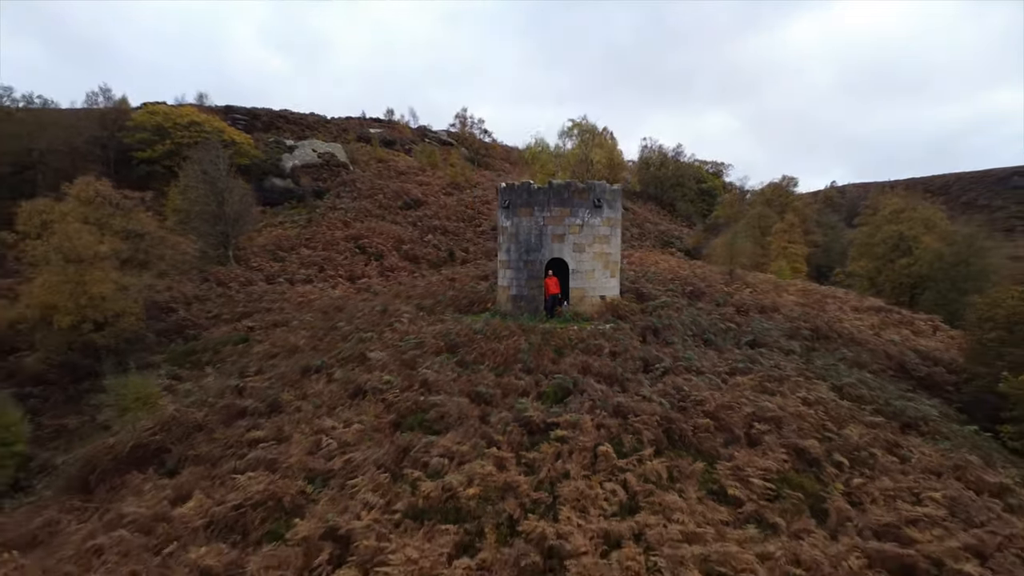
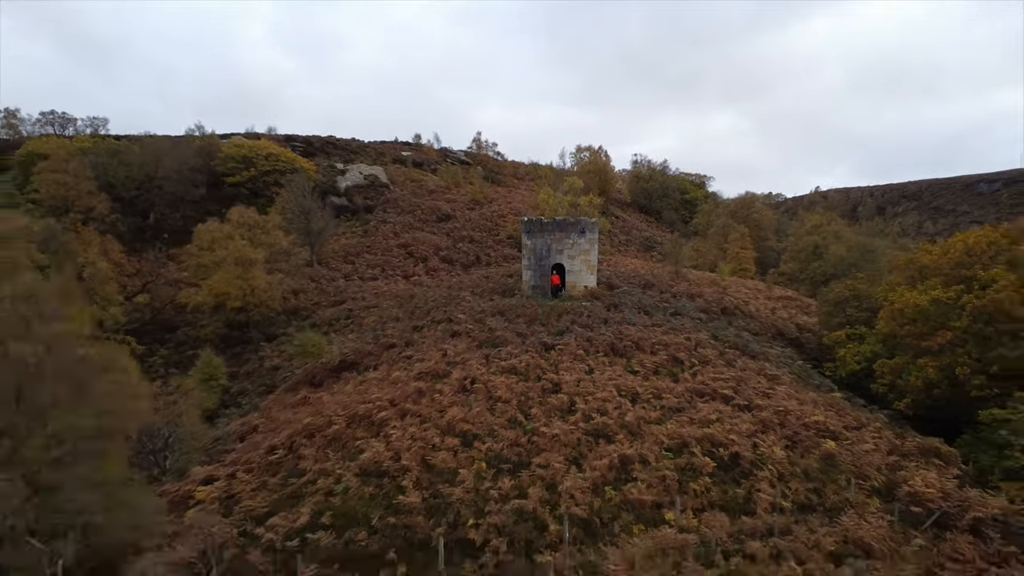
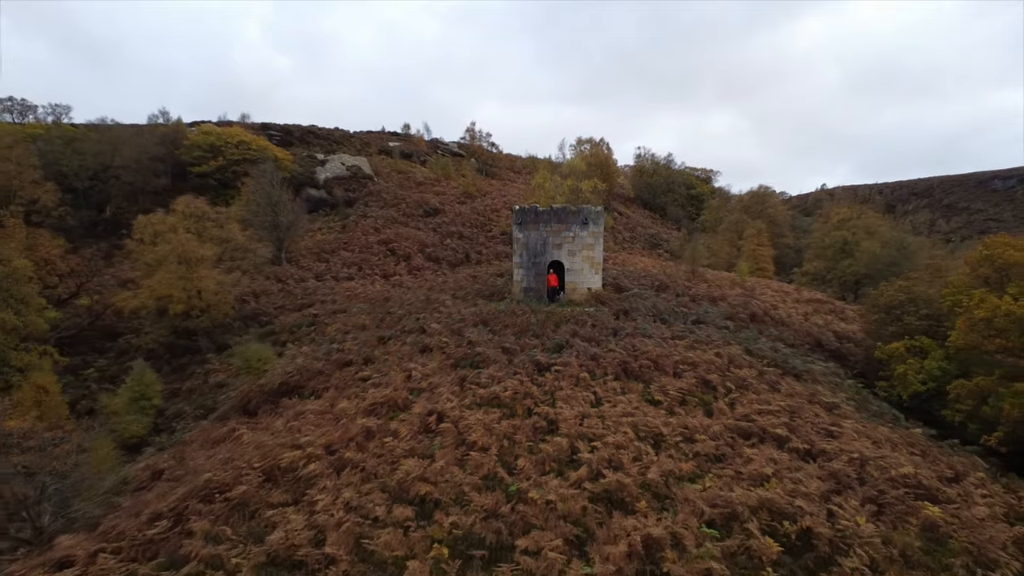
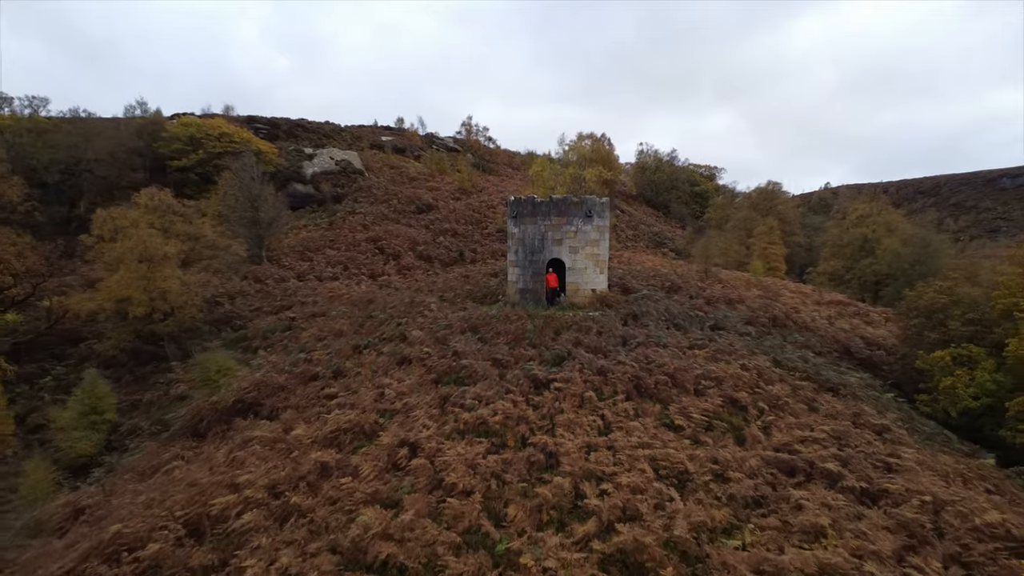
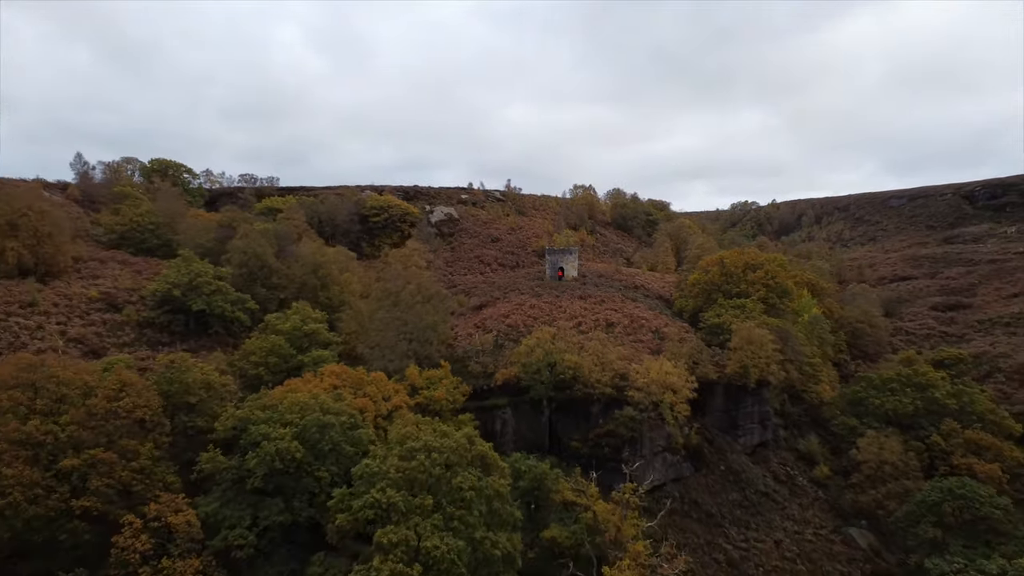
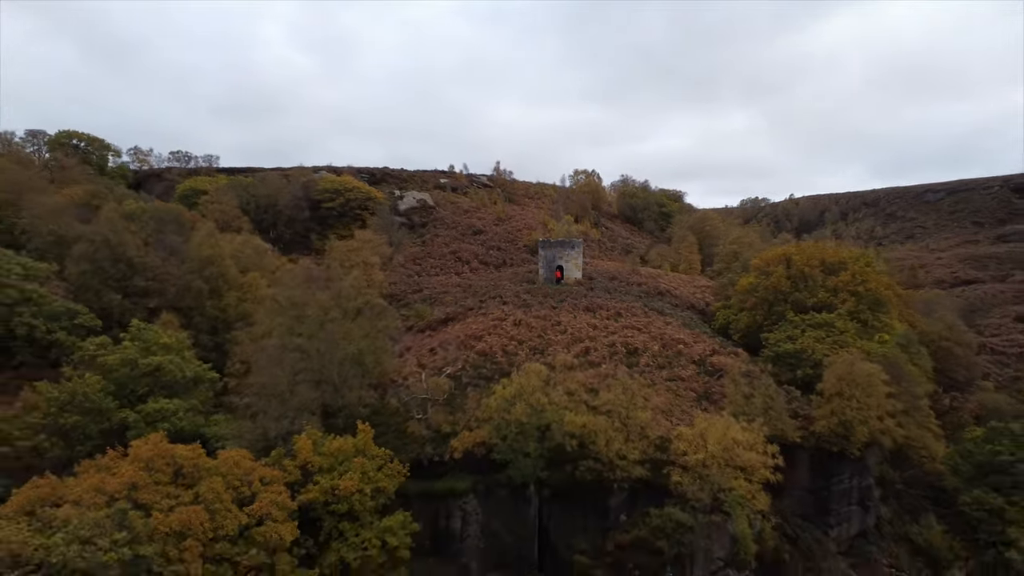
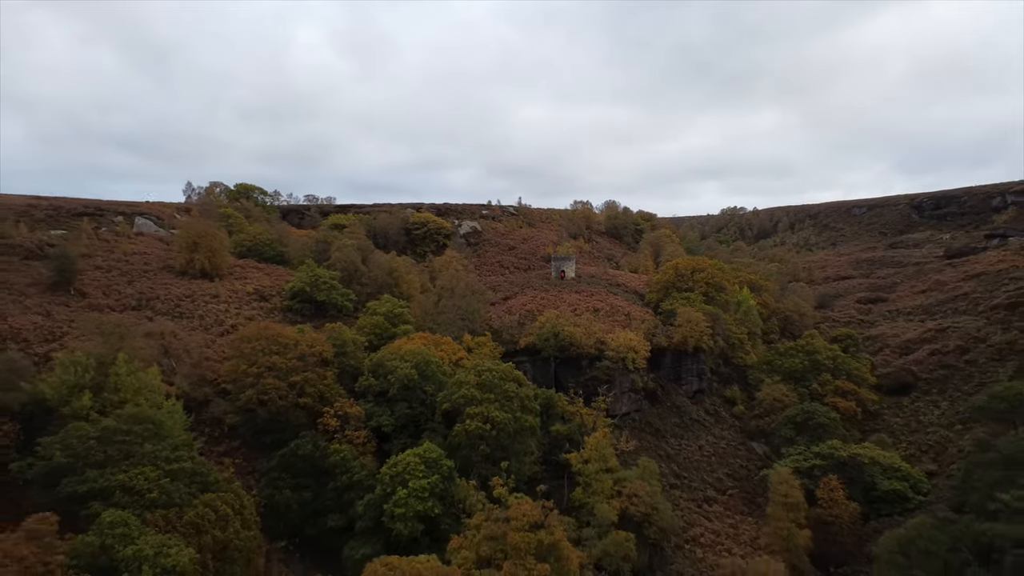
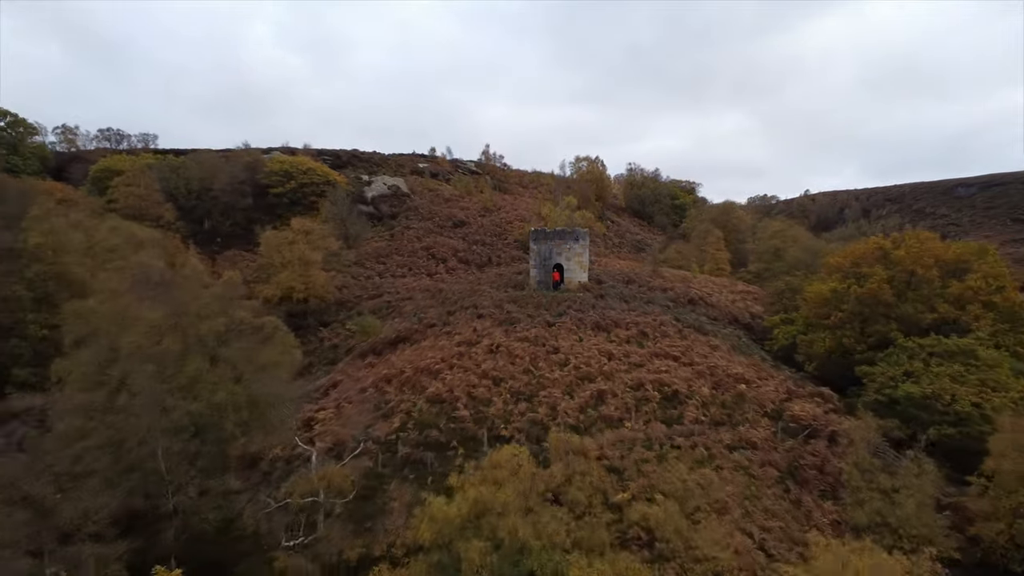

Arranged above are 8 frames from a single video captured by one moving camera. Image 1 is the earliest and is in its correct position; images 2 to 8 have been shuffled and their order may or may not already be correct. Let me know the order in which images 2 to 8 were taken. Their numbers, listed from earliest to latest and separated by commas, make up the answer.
4, 3, 2, 8, 6, 5, 7
